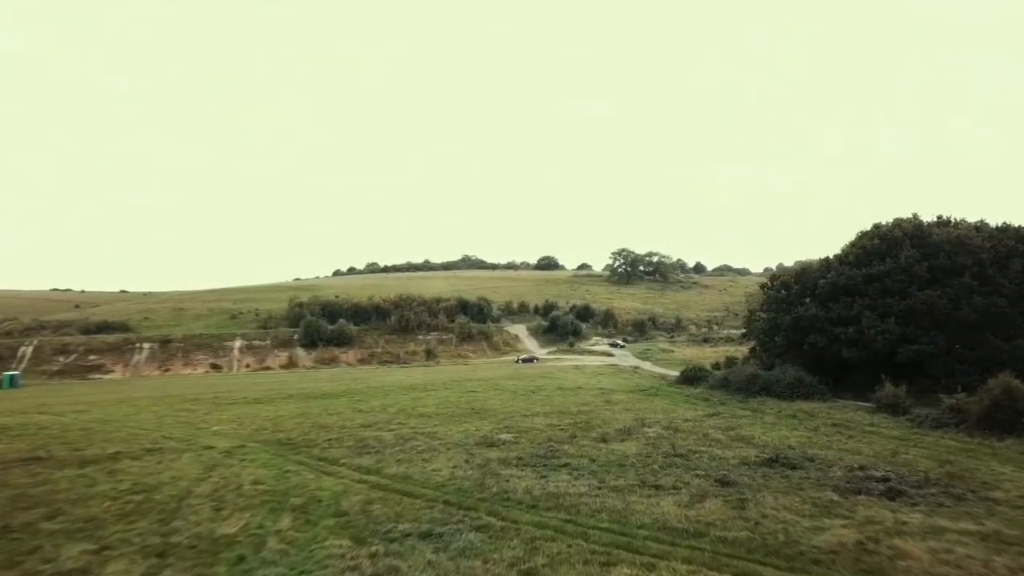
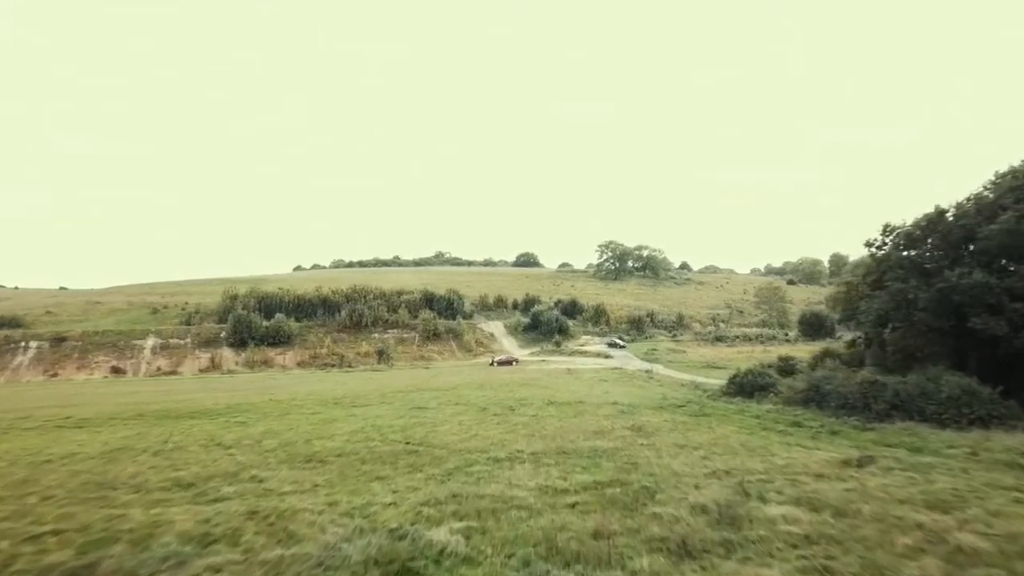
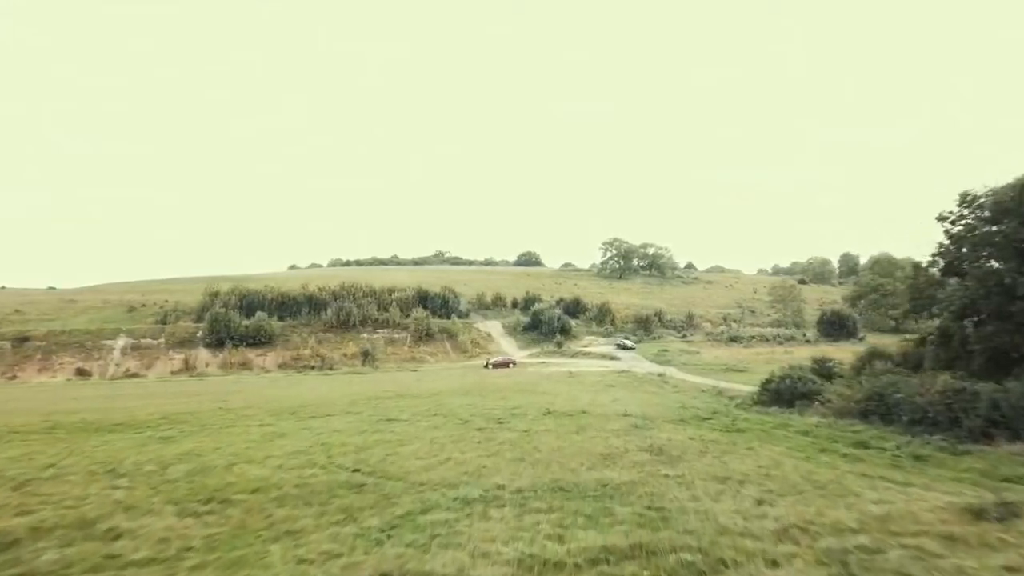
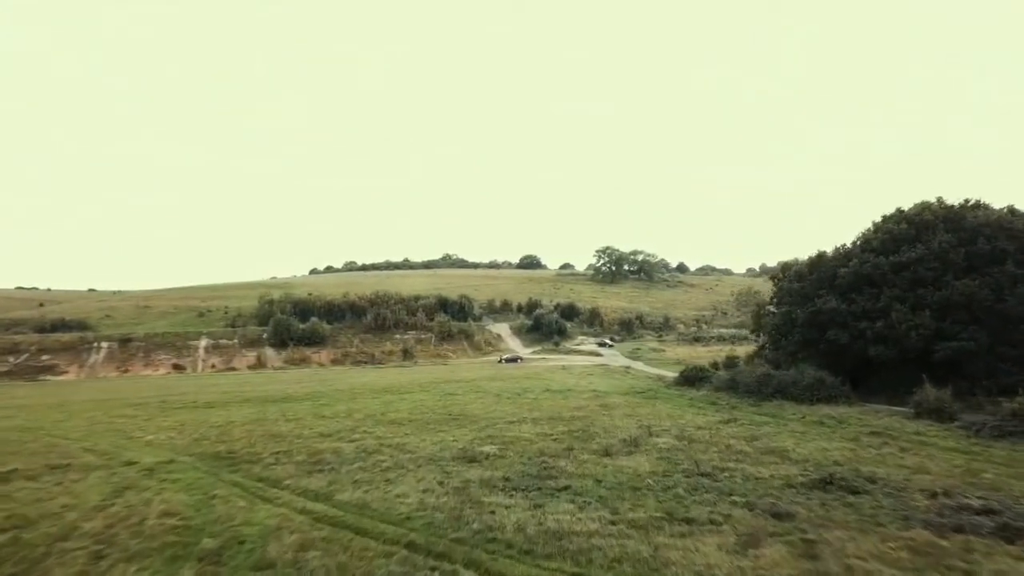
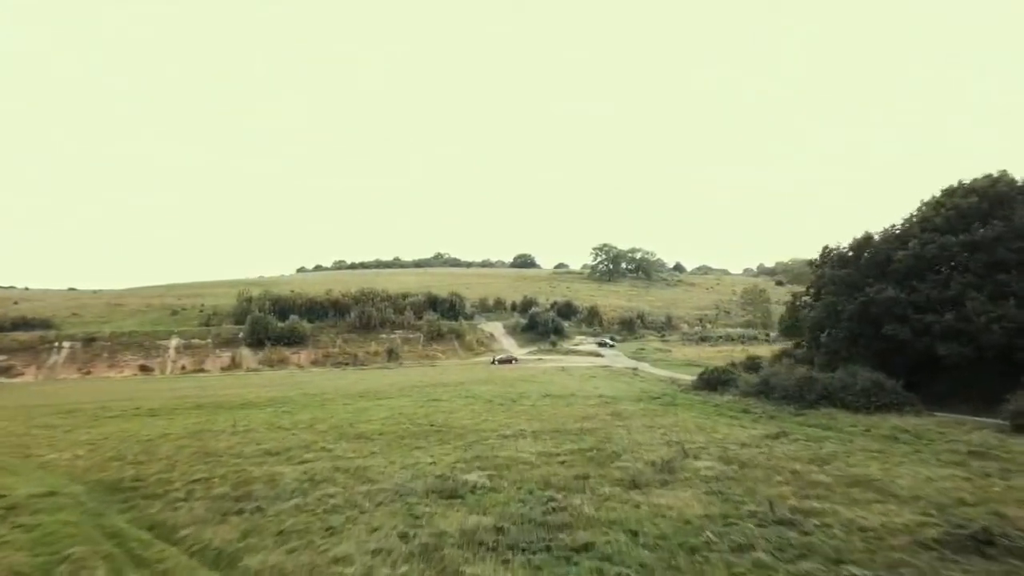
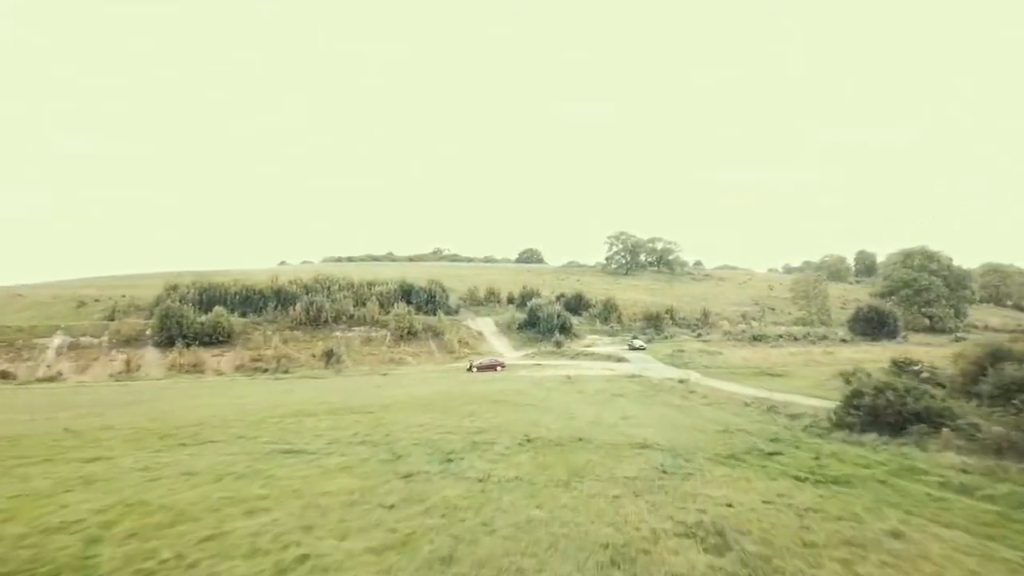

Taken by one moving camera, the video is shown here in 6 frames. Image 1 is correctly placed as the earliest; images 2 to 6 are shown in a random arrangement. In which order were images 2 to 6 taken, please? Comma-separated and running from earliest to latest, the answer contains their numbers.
4, 5, 2, 3, 6
